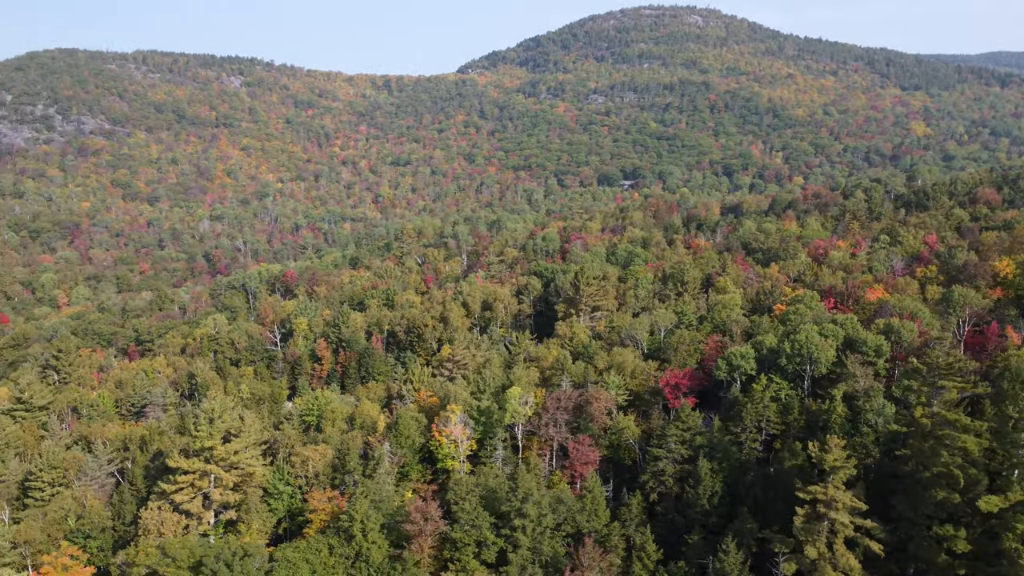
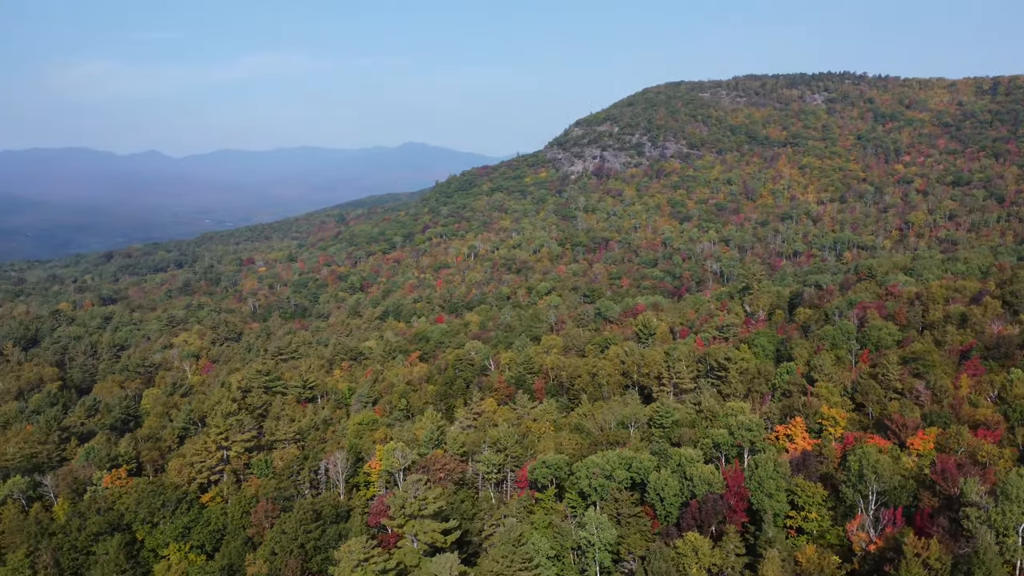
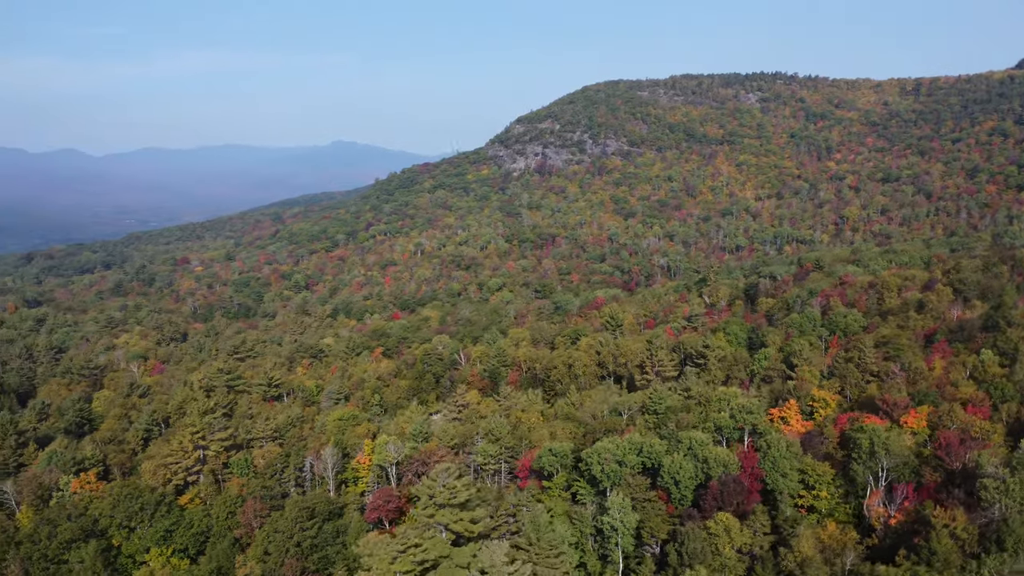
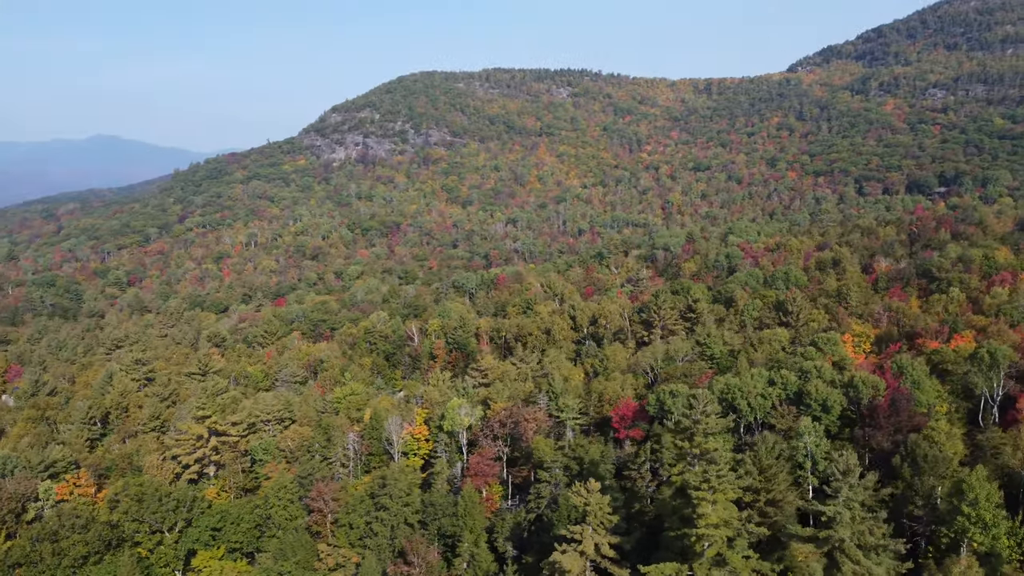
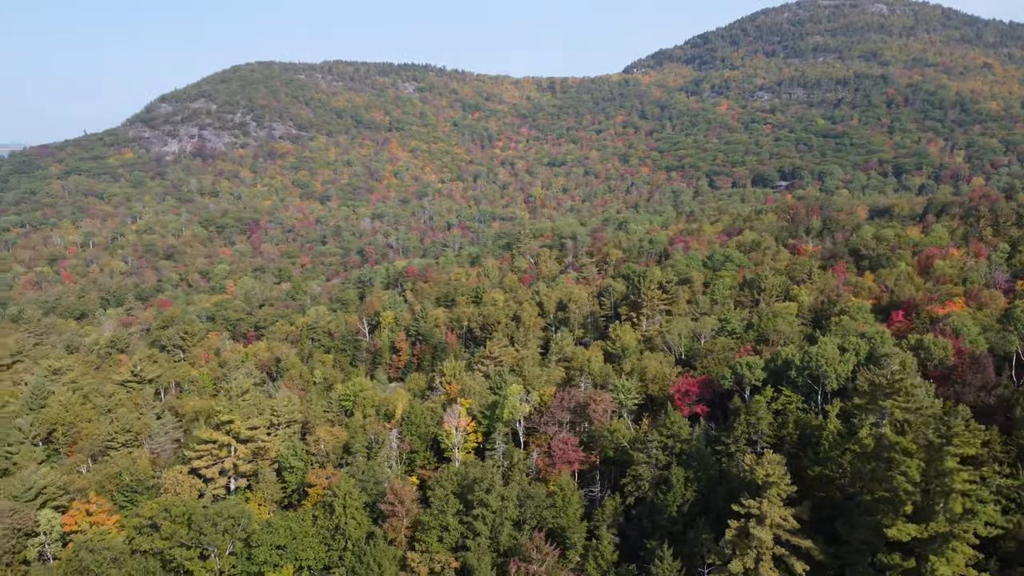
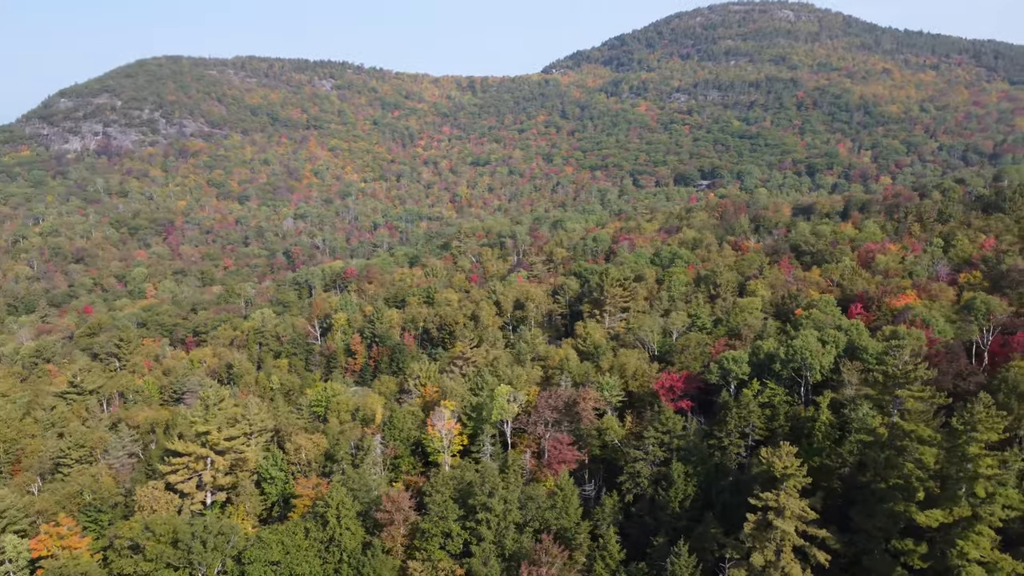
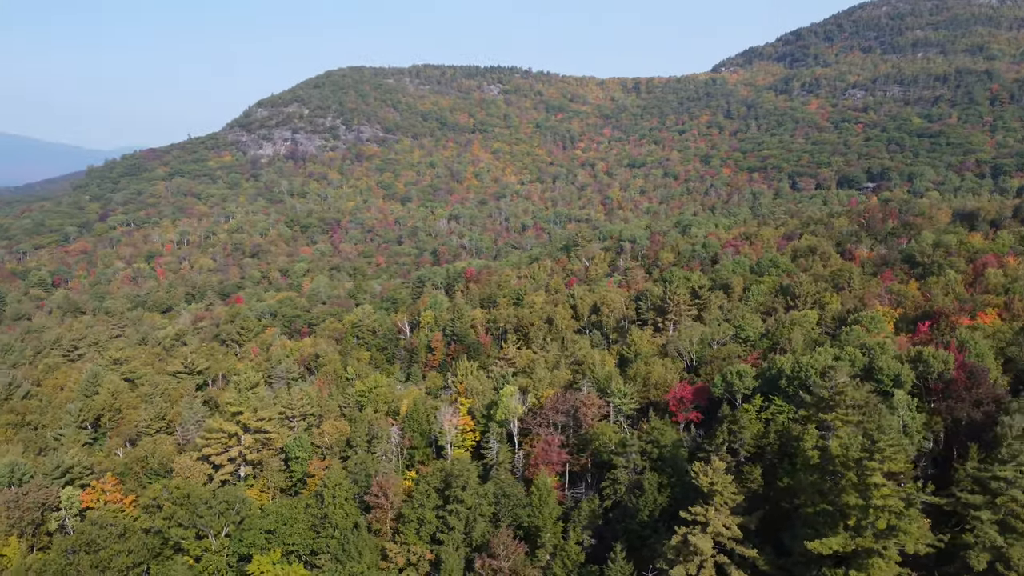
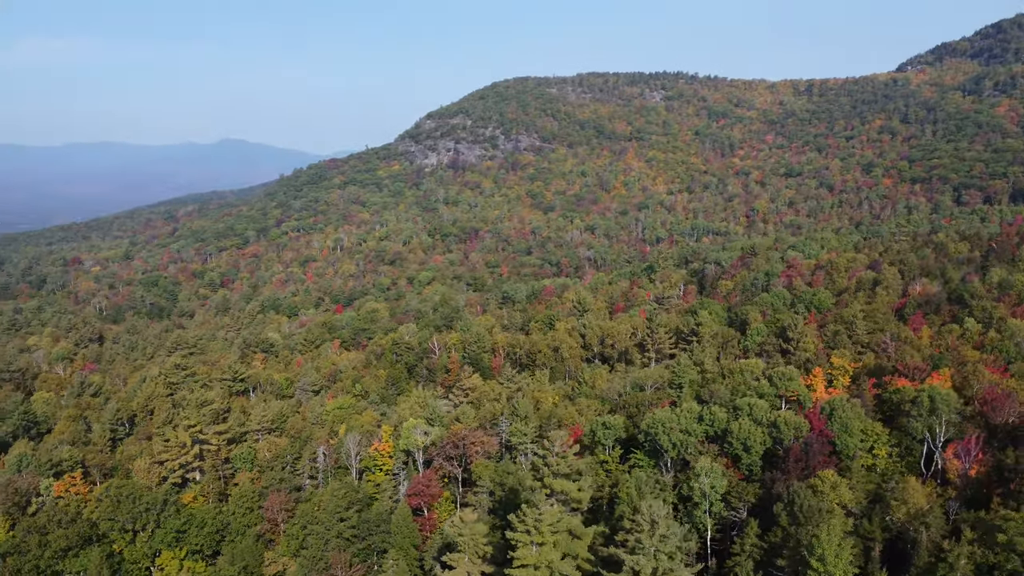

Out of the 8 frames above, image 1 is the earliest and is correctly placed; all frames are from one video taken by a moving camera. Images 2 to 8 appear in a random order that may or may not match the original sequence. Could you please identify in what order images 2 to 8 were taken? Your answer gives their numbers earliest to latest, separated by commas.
6, 5, 7, 4, 8, 3, 2
